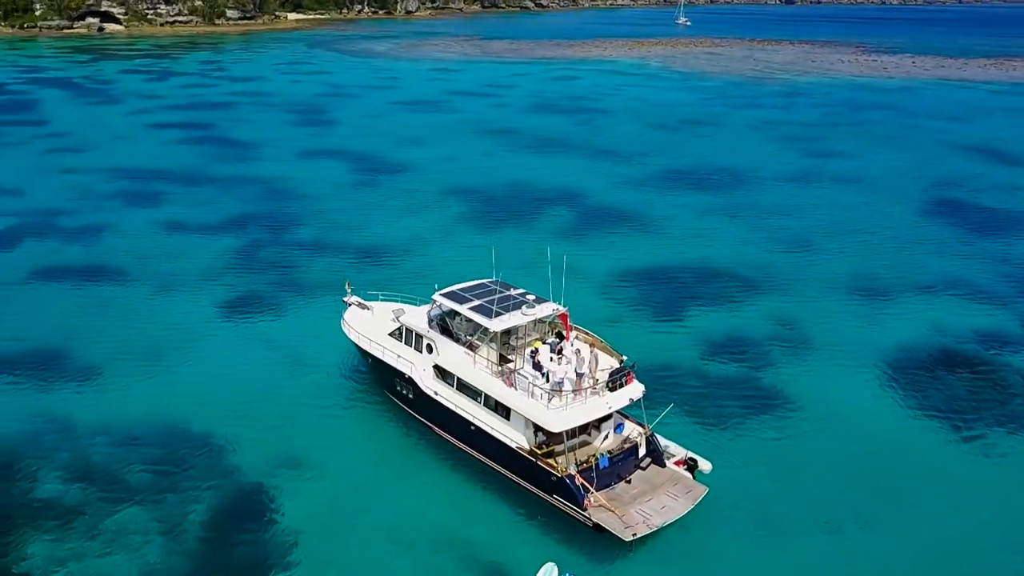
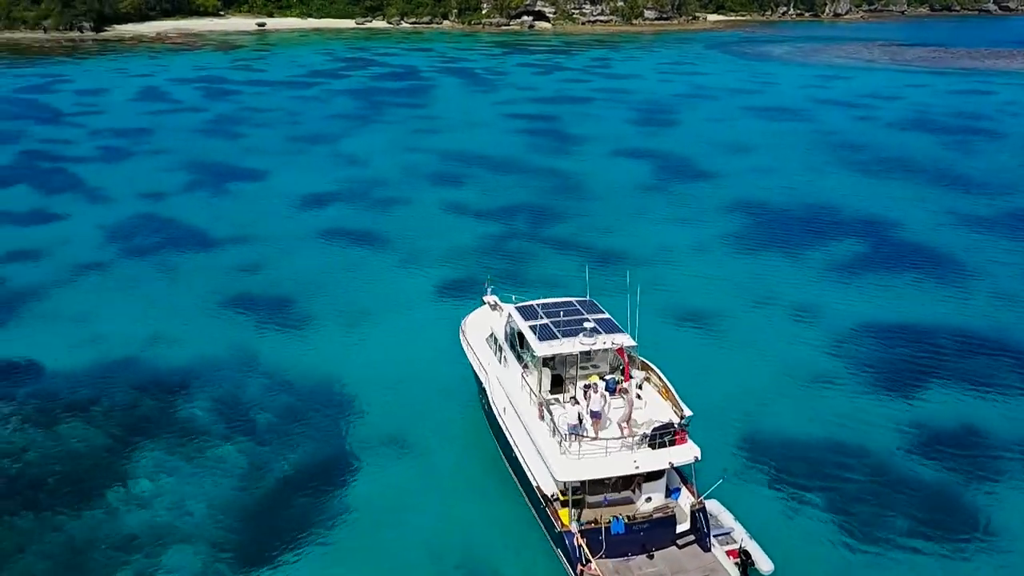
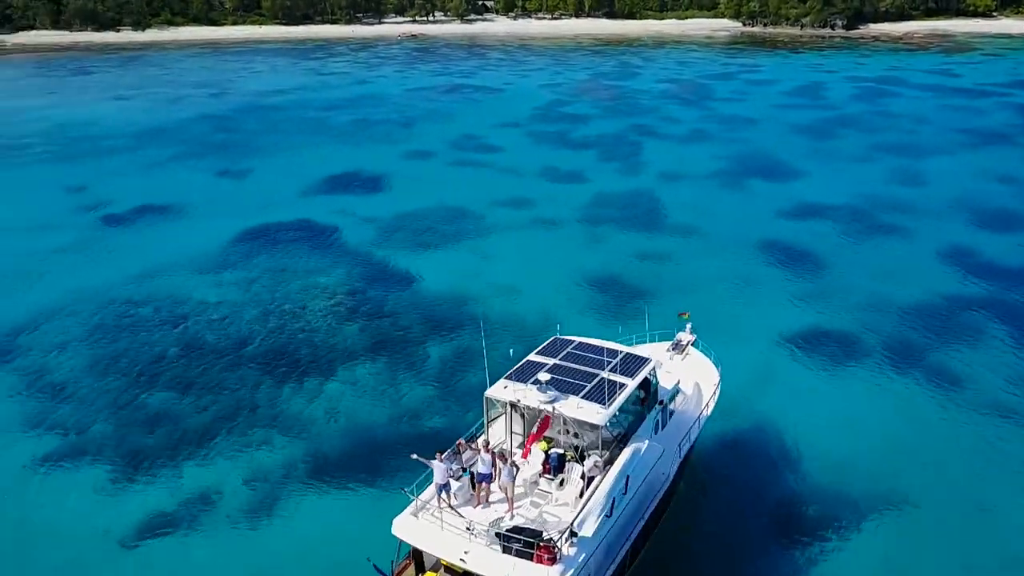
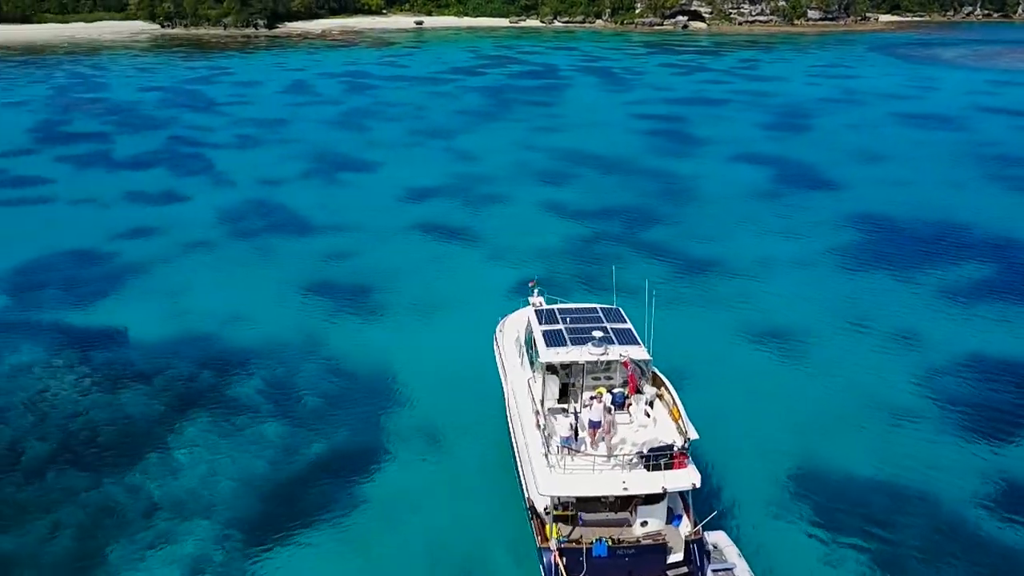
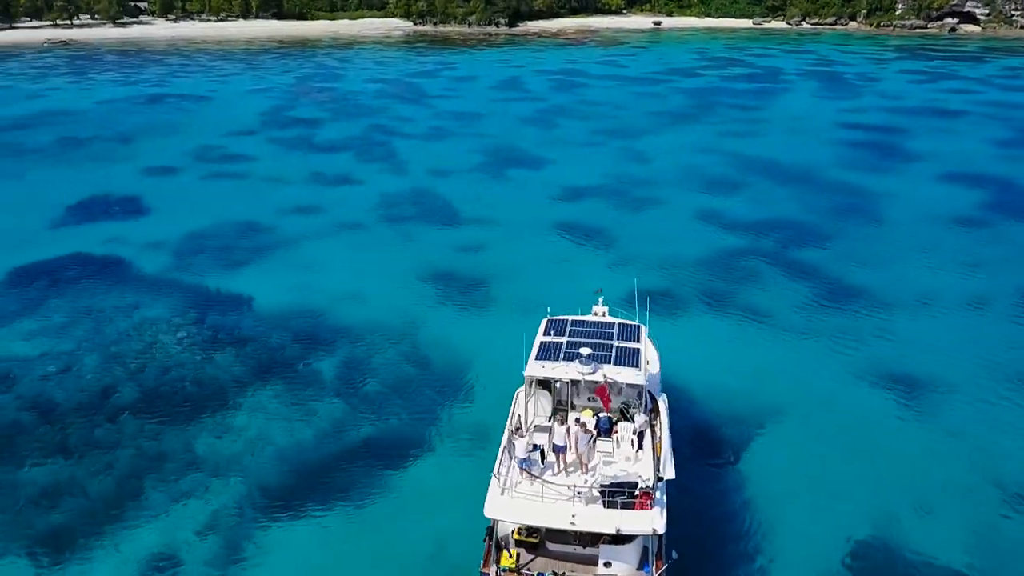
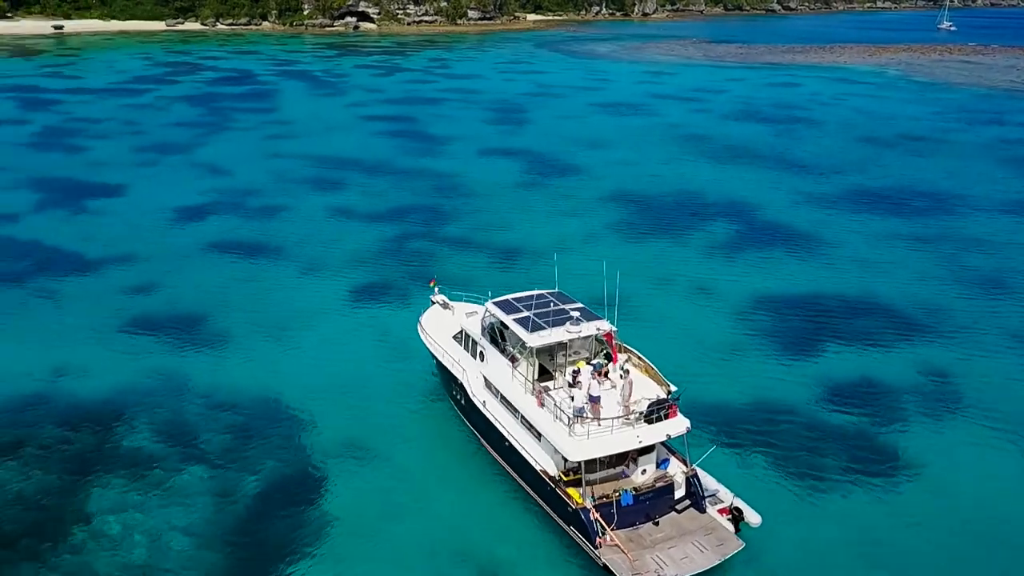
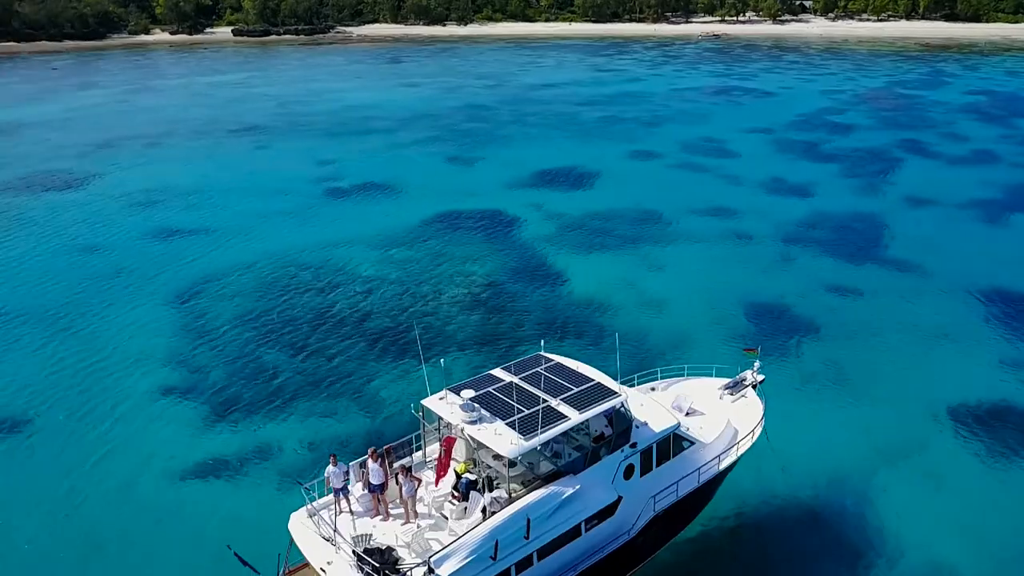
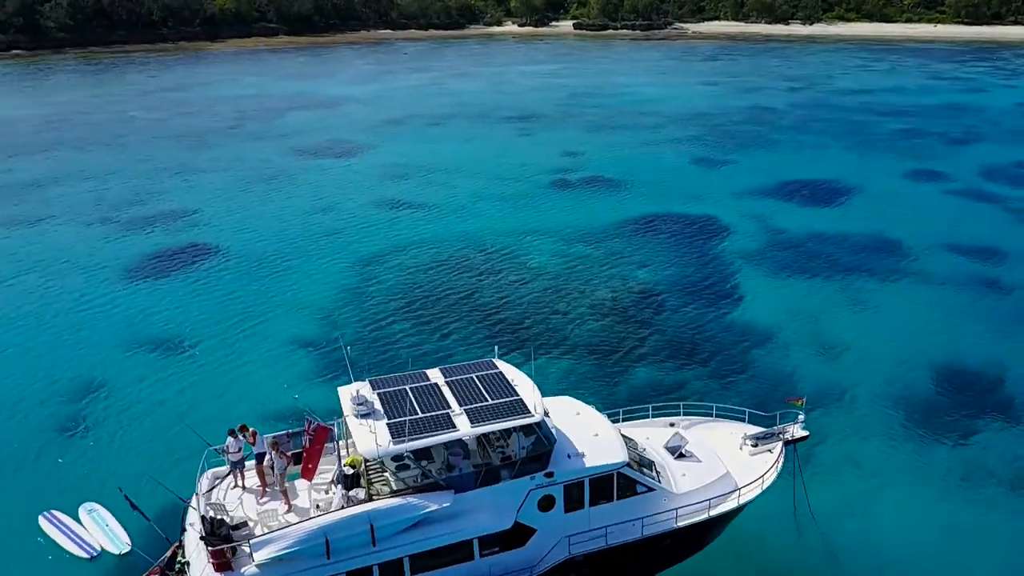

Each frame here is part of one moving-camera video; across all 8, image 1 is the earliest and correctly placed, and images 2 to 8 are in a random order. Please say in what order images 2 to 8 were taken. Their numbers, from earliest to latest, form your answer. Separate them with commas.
6, 2, 4, 5, 3, 7, 8
